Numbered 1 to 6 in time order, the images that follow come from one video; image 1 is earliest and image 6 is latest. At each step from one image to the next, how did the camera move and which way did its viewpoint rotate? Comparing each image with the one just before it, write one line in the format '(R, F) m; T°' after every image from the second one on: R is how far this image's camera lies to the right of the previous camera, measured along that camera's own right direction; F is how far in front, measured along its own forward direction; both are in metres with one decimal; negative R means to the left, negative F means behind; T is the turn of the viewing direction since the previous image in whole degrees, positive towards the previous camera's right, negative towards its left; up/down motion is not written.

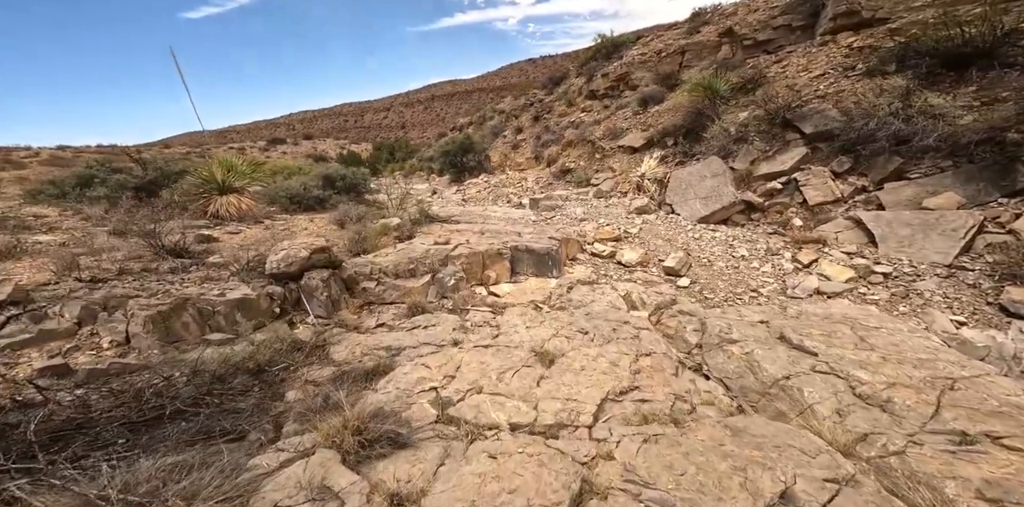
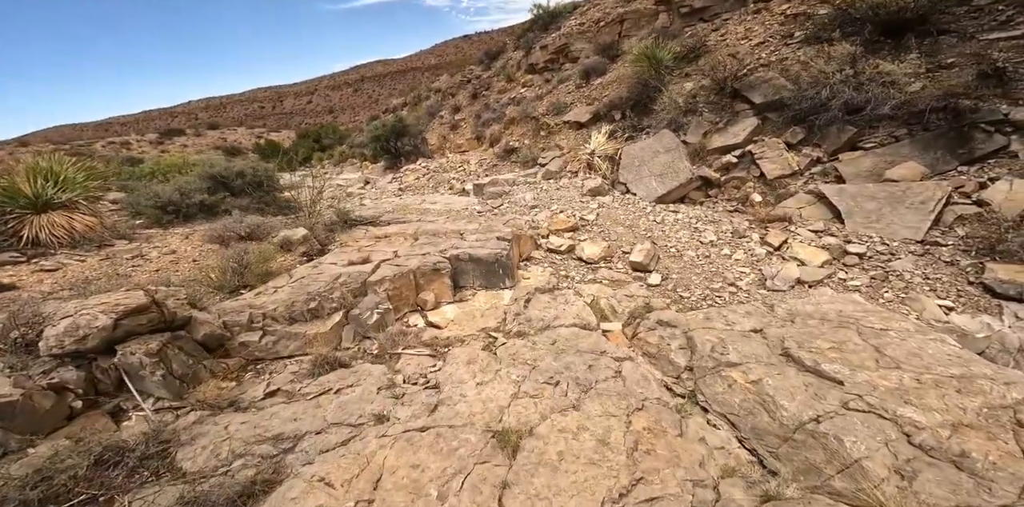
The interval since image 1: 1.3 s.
(+0.1, +1.1) m; +7°
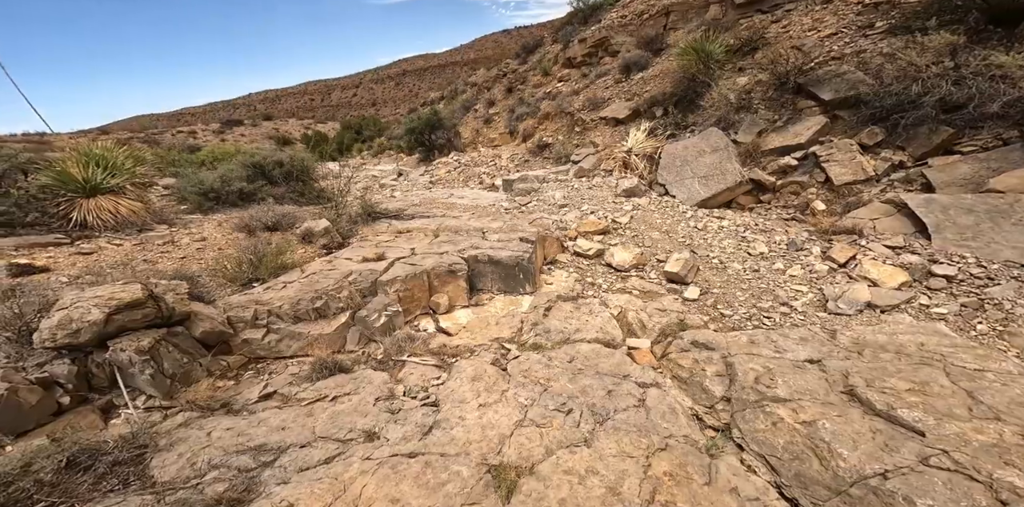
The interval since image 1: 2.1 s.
(+0.2, +0.3) m; -5°
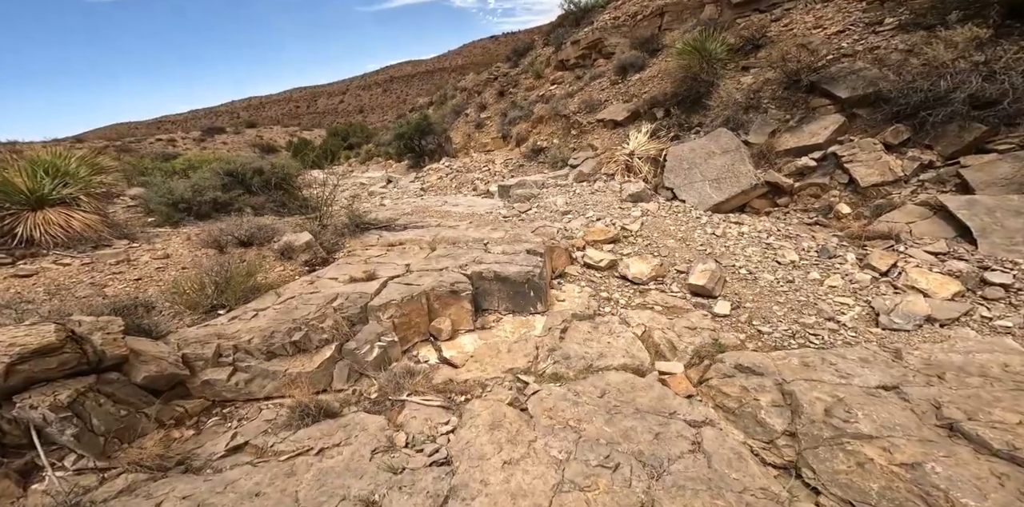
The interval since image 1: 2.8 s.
(-0.2, +0.5) m; +2°
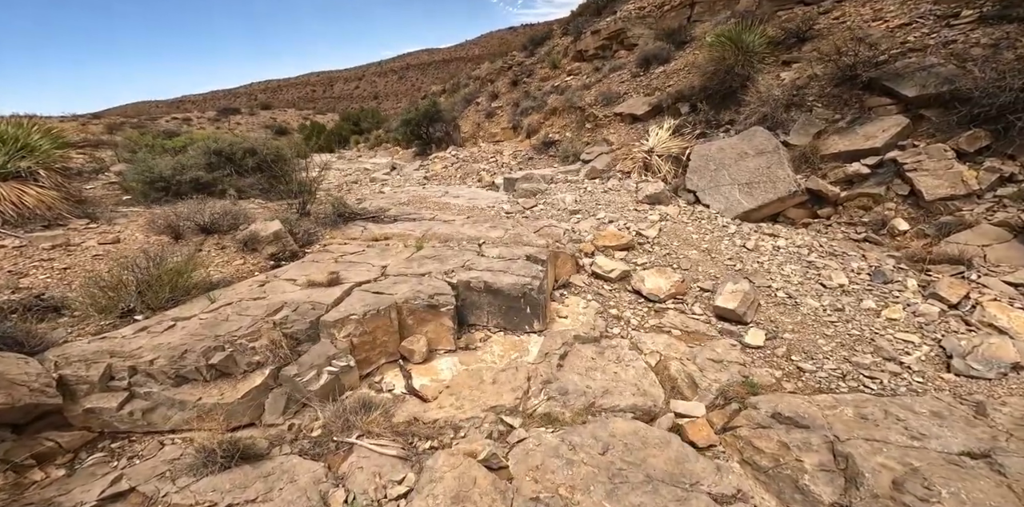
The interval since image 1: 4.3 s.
(+0.1, +0.6) m; -1°
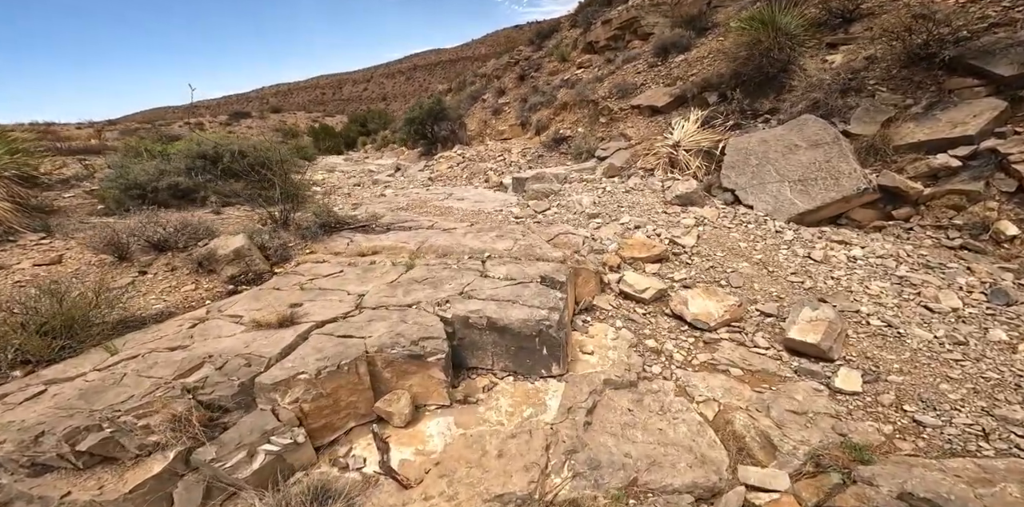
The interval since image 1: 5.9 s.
(0.0, +0.7) m; -2°
